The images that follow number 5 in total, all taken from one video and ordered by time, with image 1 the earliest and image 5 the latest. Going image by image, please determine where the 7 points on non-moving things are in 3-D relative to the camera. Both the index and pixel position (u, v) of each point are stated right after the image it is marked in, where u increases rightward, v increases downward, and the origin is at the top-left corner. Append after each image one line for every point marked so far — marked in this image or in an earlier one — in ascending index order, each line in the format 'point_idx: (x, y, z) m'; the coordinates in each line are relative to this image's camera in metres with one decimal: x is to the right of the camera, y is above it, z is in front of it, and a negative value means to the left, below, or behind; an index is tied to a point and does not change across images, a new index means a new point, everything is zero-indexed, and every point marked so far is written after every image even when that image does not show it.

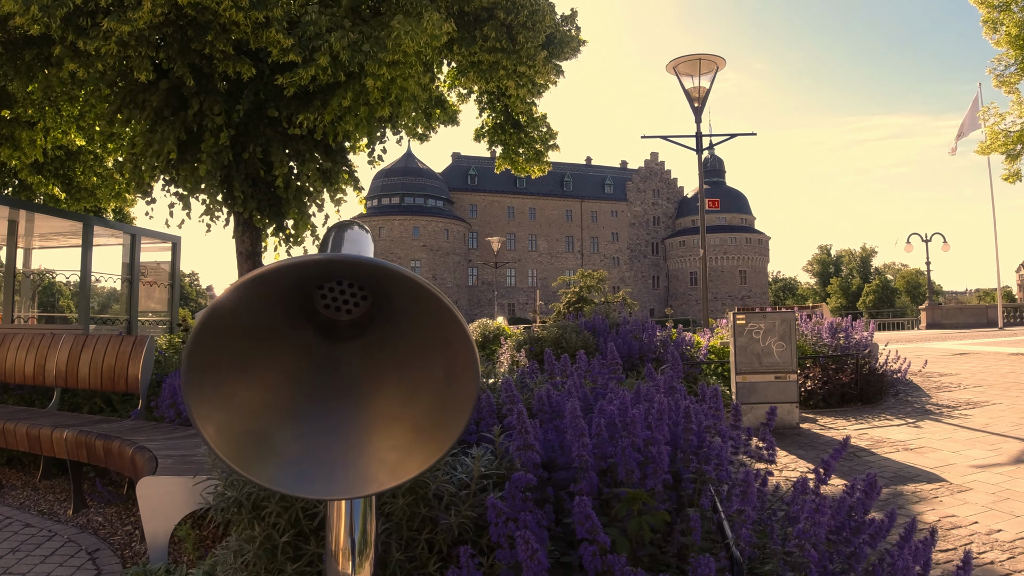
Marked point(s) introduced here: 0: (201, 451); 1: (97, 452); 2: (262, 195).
0: (-2.1, -1.1, +4.6) m
1: (-3.0, -1.2, +5.0) m
2: (-3.1, +1.2, +8.4) m
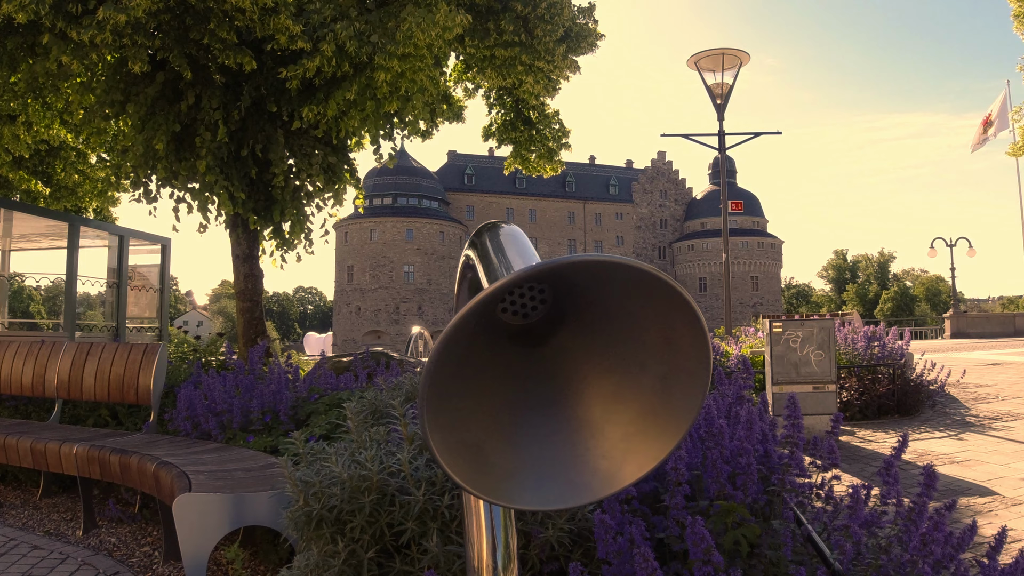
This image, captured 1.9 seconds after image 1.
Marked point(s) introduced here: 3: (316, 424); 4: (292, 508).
0: (-1.8, -1.1, +4.4) m
1: (-2.7, -1.2, +4.6) m
2: (-3.0, +1.1, +8.1) m
3: (-1.4, -1.0, +4.8) m
4: (-0.9, -0.9, +2.9) m
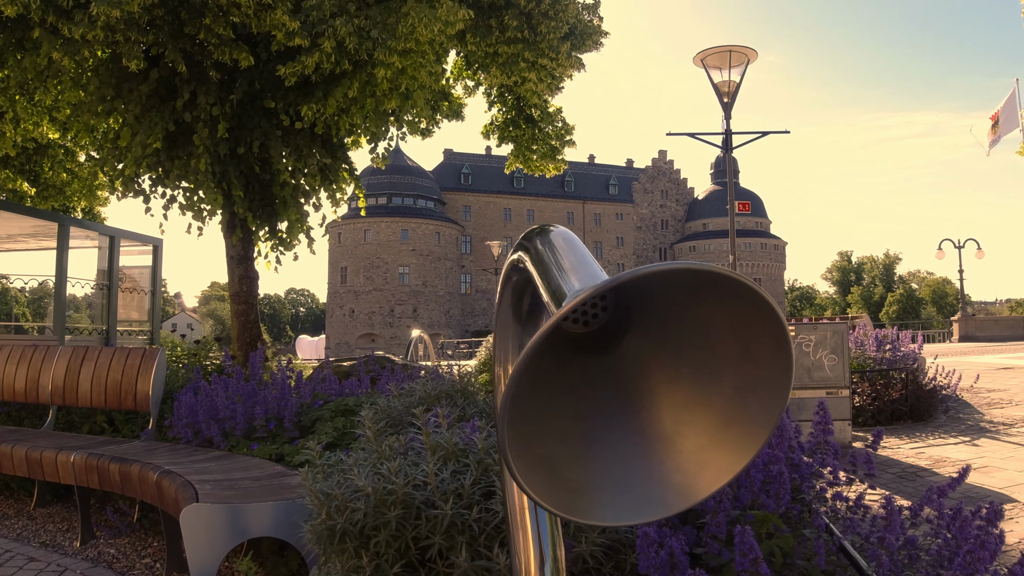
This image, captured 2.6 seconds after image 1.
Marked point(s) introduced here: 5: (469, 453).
0: (-1.7, -1.2, +4.2) m
1: (-2.6, -1.2, +4.5) m
2: (-3.0, +1.1, +7.9) m
3: (-1.3, -1.0, +4.6) m
4: (-0.8, -1.0, +2.8) m
5: (-0.2, -0.7, +2.9) m
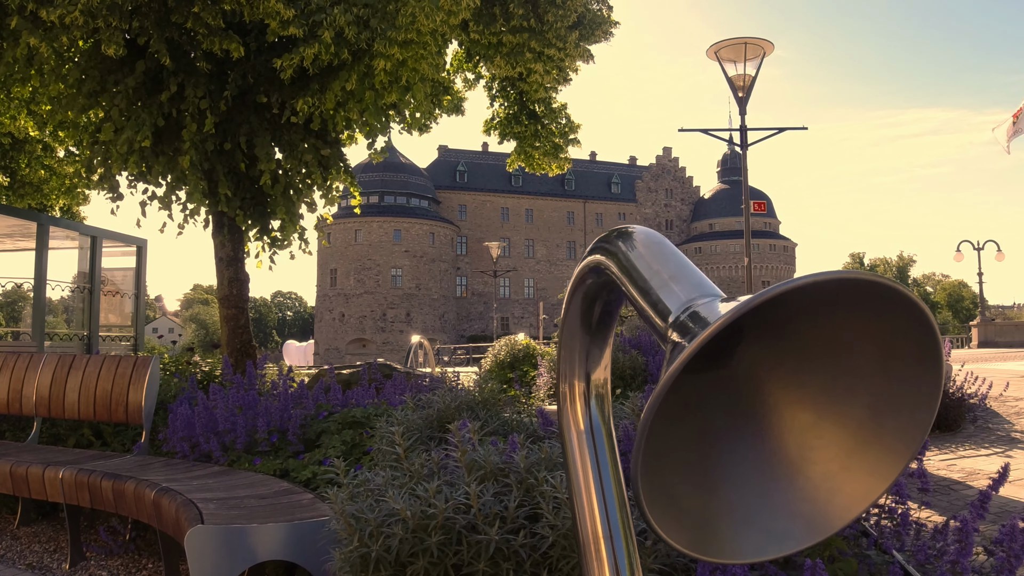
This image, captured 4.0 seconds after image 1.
0: (-1.6, -1.2, +4.0) m
1: (-2.5, -1.3, +4.2) m
2: (-3.0, +1.1, +7.6) m
3: (-1.2, -1.0, +4.4) m
4: (-0.6, -1.0, +2.5) m
5: (0.0, -0.7, +2.7) m
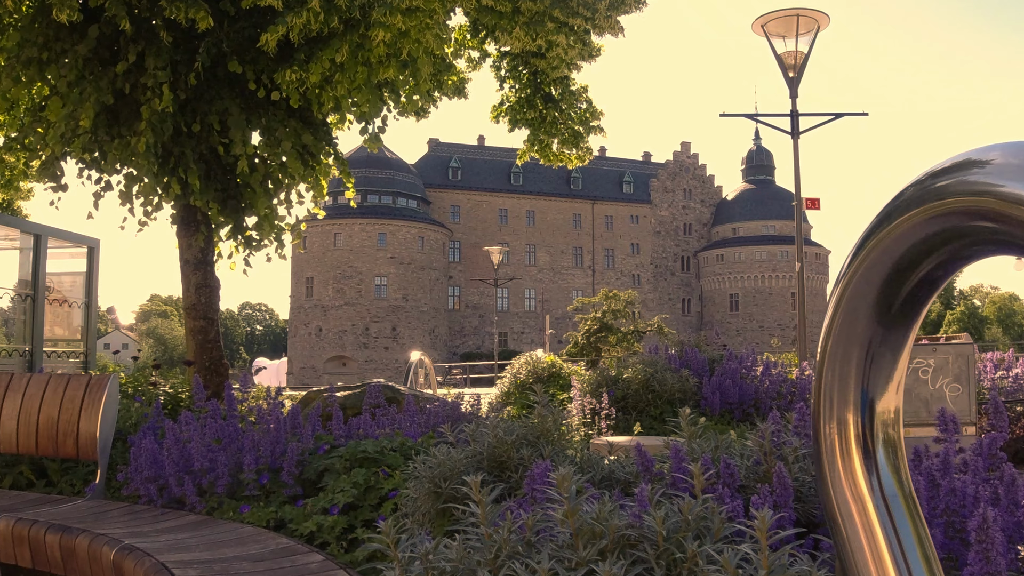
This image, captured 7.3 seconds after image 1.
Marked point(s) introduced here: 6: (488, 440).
0: (-1.3, -1.2, +3.1) m
1: (-2.2, -1.3, +3.2) m
2: (-2.9, +1.0, +6.7) m
3: (-0.9, -1.0, +3.5) m
4: (-0.3, -1.0, +1.7) m
5: (+0.4, -0.7, +1.9) m
6: (-0.1, -0.7, +3.0) m
